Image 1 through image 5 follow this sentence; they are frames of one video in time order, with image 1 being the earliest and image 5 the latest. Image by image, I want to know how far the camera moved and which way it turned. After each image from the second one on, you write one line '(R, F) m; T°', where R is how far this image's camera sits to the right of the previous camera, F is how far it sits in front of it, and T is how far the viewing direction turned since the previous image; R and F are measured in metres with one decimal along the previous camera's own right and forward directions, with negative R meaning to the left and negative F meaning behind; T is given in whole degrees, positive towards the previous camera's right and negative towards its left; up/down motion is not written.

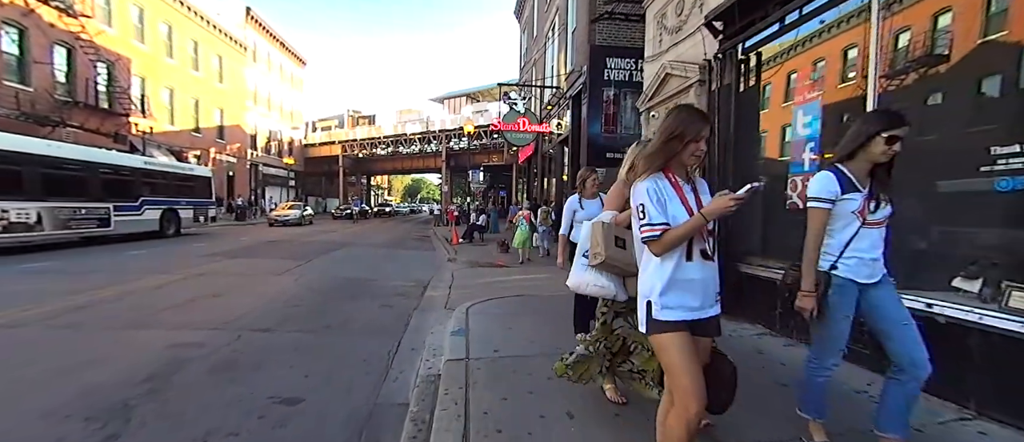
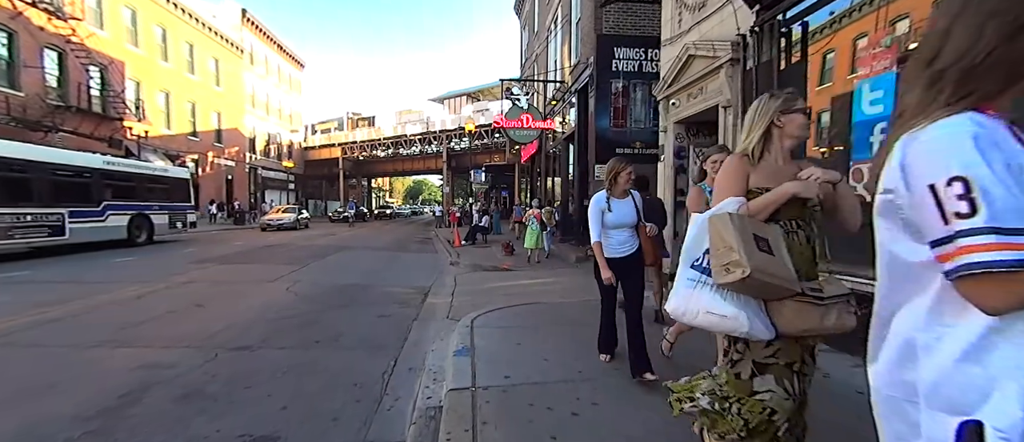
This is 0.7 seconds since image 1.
(-0.1, +0.7) m; 0°
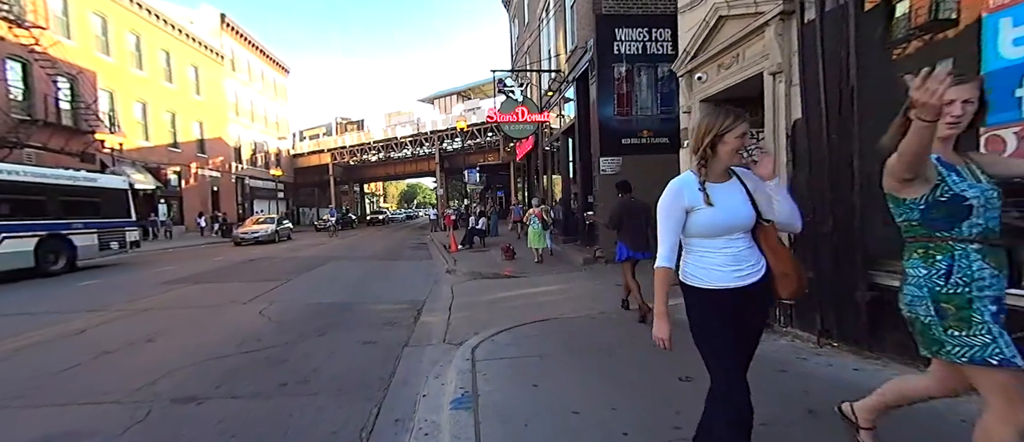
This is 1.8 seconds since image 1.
(-0.1, +1.0) m; +1°
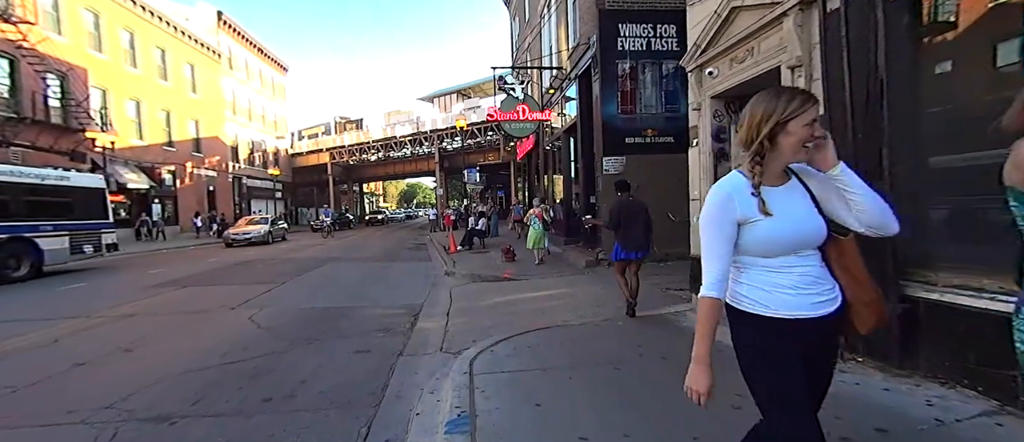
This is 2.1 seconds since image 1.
(0.0, +0.3) m; 0°
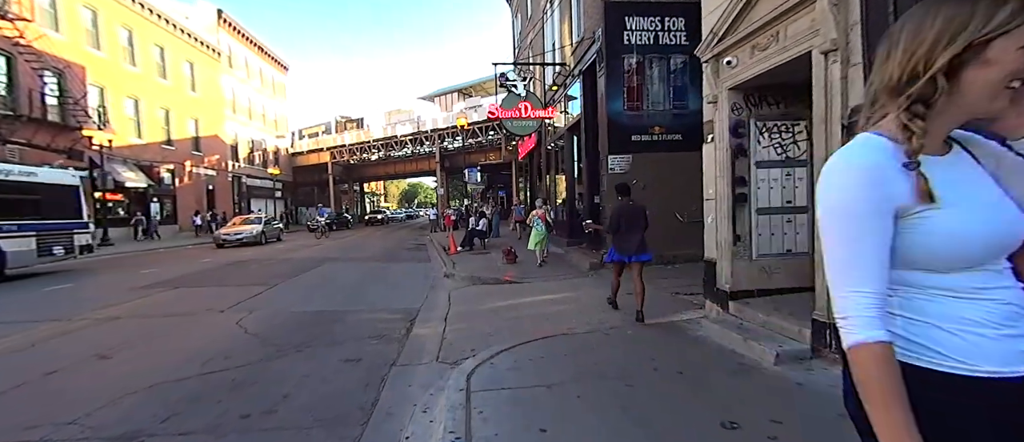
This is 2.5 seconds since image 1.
(0.0, +0.4) m; 0°
